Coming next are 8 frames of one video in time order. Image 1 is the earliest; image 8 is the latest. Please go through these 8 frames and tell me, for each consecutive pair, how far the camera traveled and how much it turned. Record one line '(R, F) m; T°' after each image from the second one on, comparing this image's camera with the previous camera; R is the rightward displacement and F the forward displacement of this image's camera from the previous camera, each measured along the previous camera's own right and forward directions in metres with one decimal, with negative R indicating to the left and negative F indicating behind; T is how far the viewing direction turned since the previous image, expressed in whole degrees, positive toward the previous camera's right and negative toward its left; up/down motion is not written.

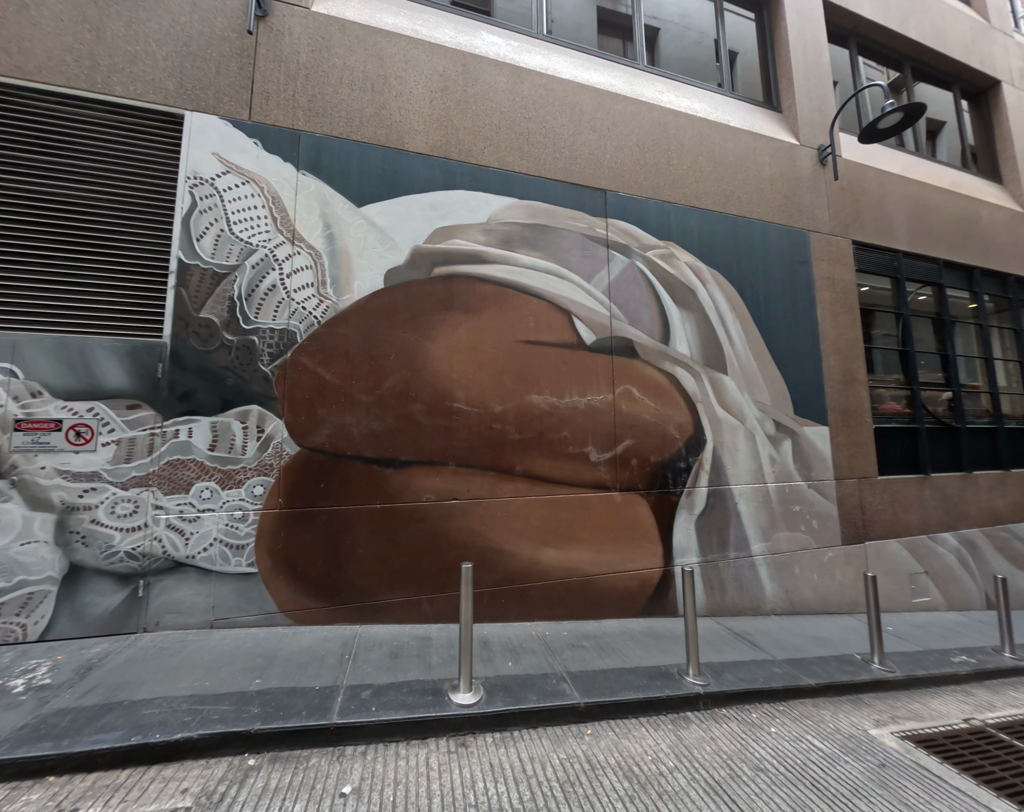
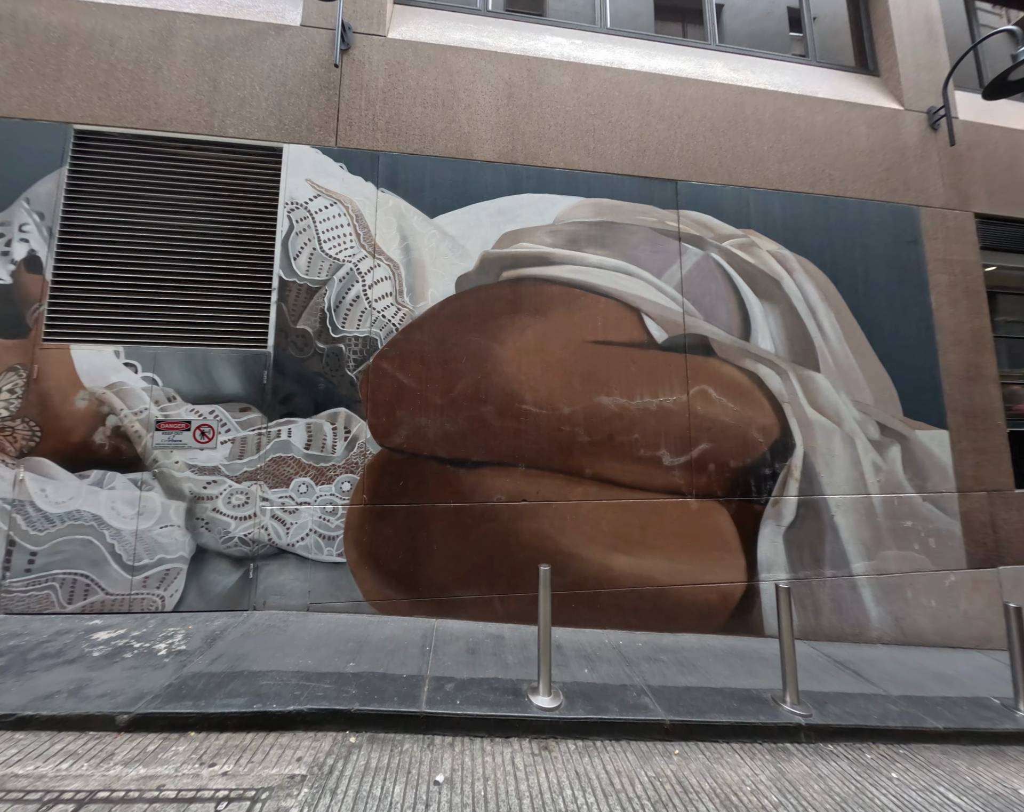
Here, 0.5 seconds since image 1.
(-0.3, 0.0) m; -8°
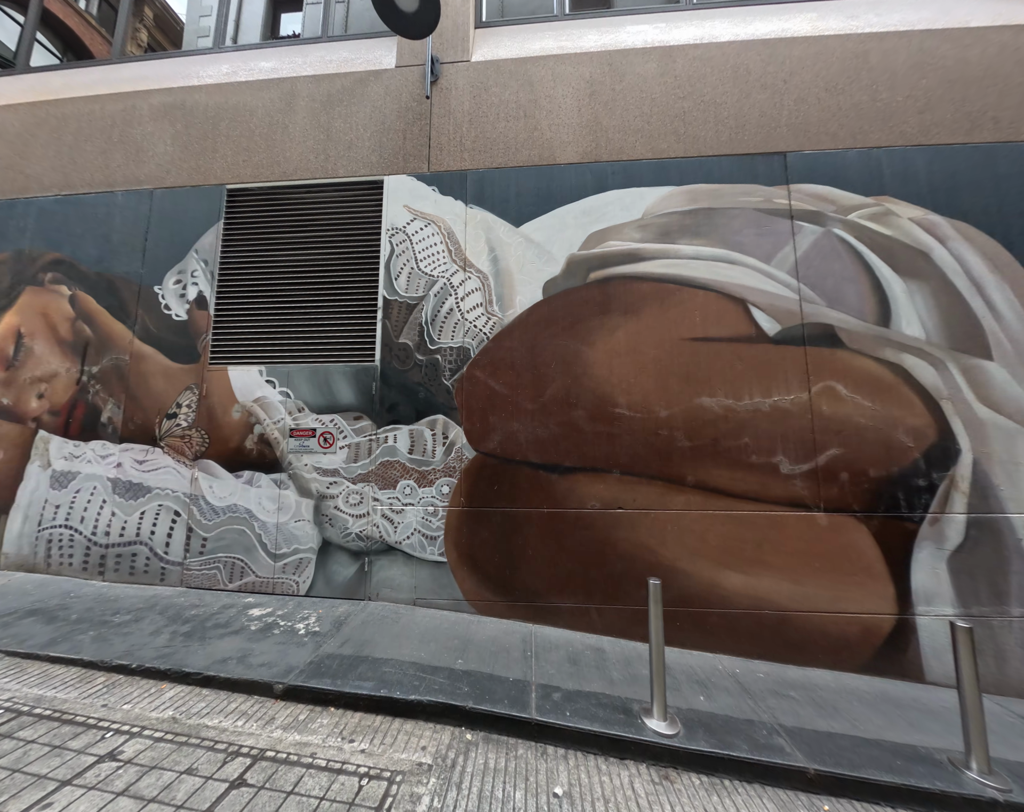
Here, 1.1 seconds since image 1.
(-0.3, 0.0) m; -11°
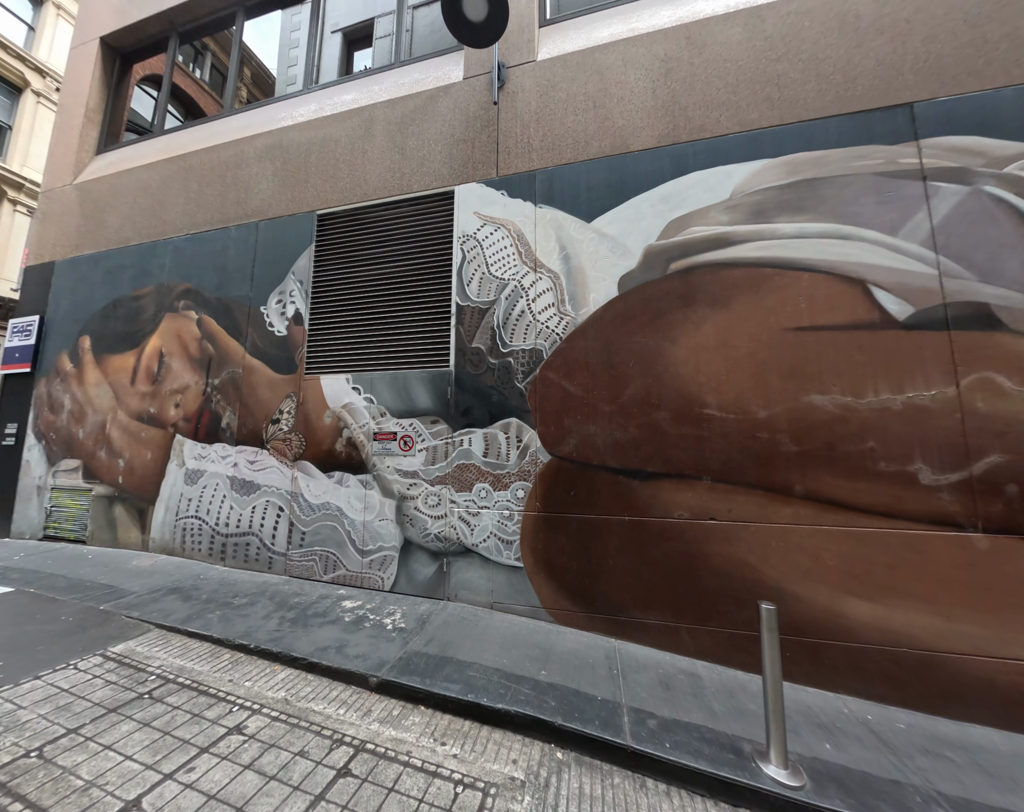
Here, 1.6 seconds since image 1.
(-0.2, +0.1) m; -9°
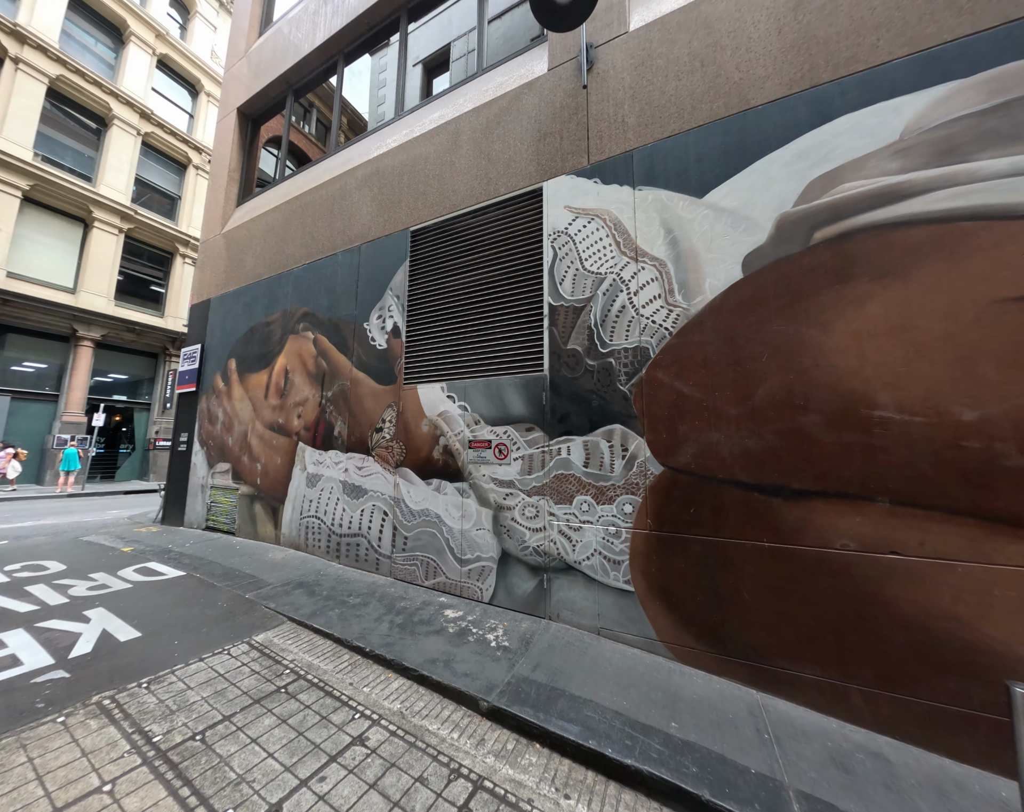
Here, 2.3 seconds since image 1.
(-0.3, +0.2) m; -12°
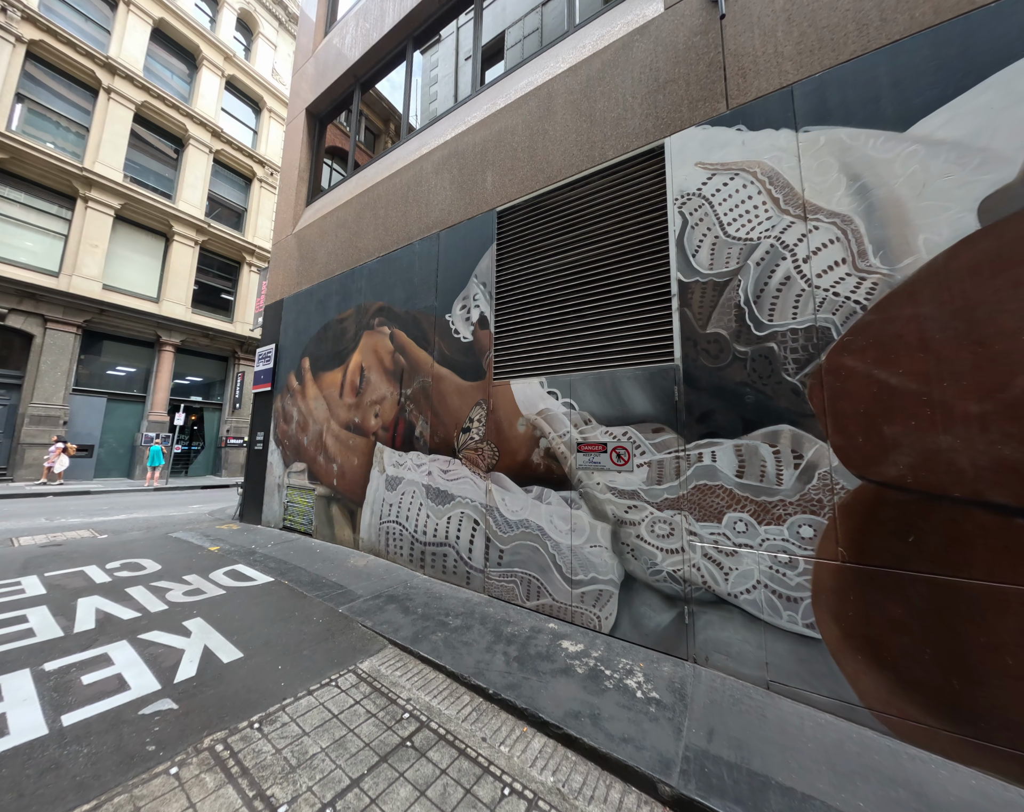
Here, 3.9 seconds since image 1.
(-0.9, +0.5) m; -6°
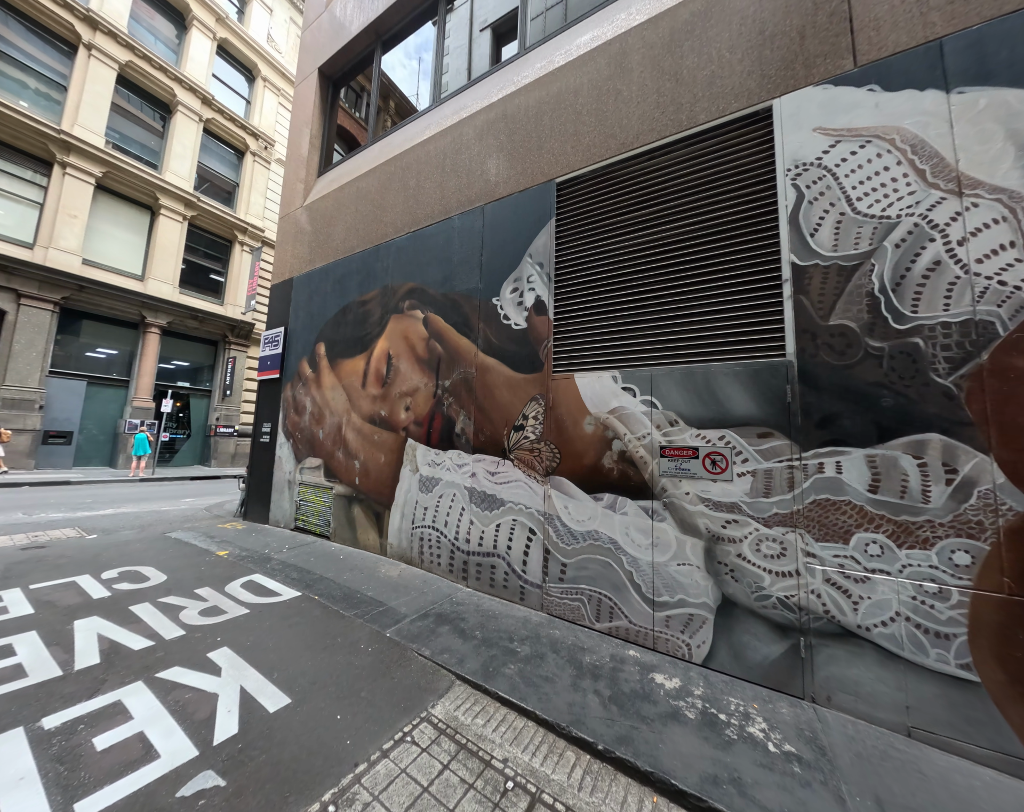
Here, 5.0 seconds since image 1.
(-0.8, +0.5) m; +2°
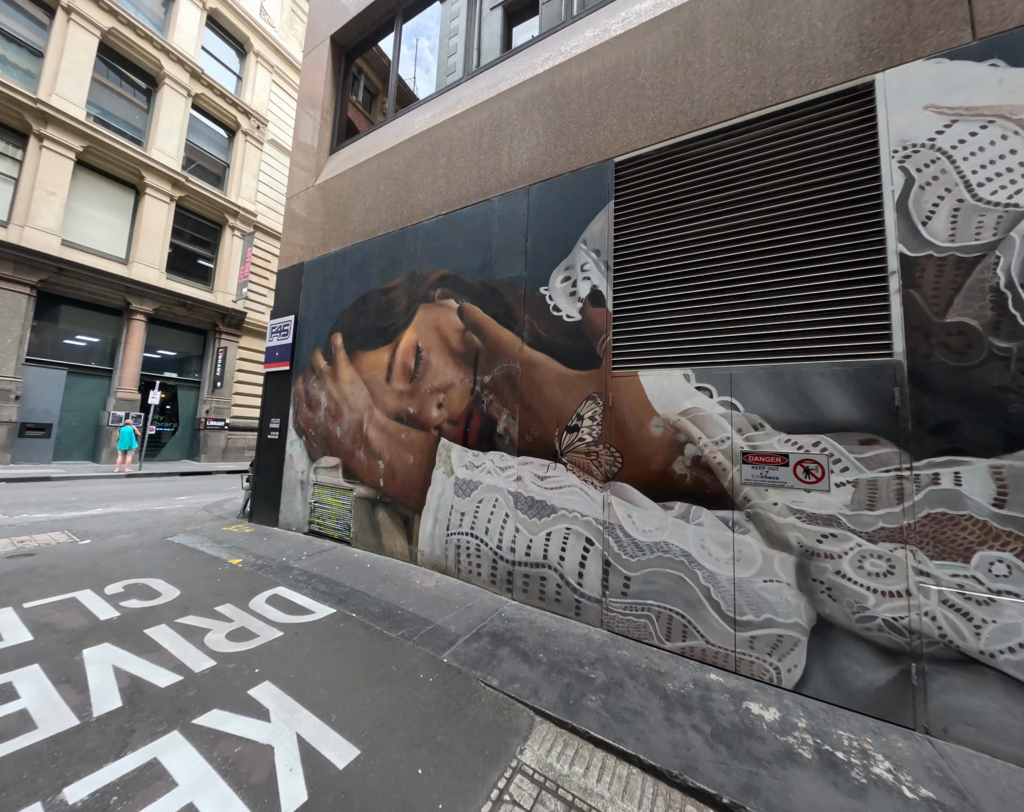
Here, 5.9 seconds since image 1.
(-0.7, +0.3) m; +2°
